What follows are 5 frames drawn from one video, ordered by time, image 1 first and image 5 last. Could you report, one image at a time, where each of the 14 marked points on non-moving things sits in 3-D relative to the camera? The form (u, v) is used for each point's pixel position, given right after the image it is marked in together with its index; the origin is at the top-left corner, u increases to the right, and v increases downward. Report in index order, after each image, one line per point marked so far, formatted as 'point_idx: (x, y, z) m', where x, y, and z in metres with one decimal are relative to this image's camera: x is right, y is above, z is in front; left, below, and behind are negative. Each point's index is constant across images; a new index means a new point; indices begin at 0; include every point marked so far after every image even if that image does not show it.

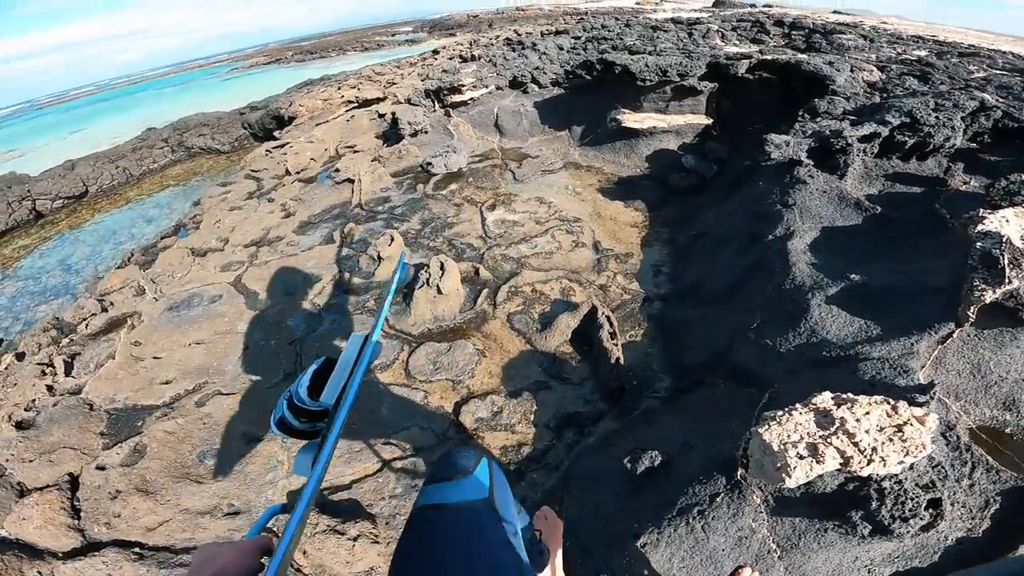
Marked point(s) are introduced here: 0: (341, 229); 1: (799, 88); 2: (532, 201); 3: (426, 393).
0: (-2.0, +0.7, +6.2) m
1: (+3.2, +2.4, +6.0) m
2: (+0.3, +1.0, +6.1) m
3: (-0.7, -0.8, +4.1) m
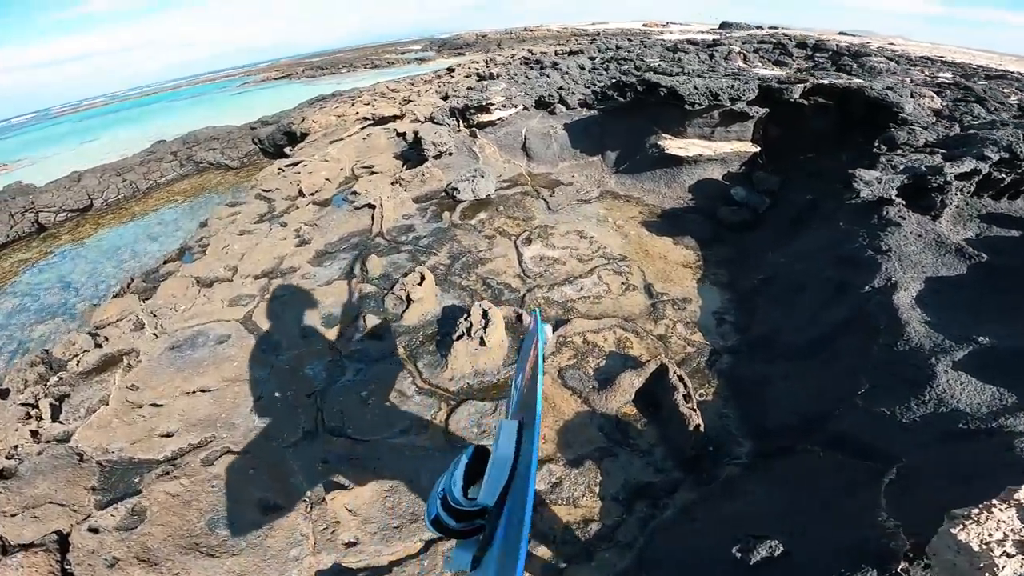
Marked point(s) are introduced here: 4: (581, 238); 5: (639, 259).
0: (-1.7, +0.3, +5.7) m
1: (+3.6, +1.9, +5.5) m
2: (+0.6, +0.6, +5.6) m
3: (-0.3, -1.2, +3.5) m
4: (+0.7, +0.5, +5.6) m
5: (+1.3, +0.3, +5.3) m
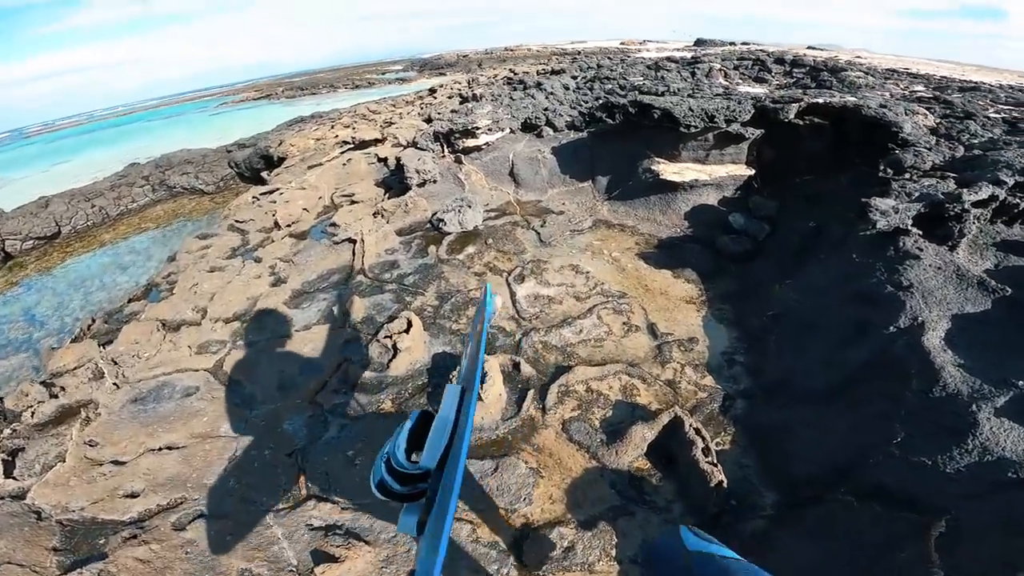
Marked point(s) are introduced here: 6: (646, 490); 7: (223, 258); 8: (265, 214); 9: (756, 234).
0: (-1.7, -0.2, +5.3) m
1: (+3.5, +1.6, +5.3) m
2: (+0.5, +0.2, +5.3) m
3: (-0.3, -1.5, +3.1) m
4: (+0.7, +0.1, +5.2) m
5: (+1.2, -0.1, +5.0) m
6: (+0.8, -1.4, +3.4) m
7: (-3.8, +0.4, +6.8) m
8: (-3.6, +1.1, +7.6) m
9: (+2.6, +0.6, +5.5) m
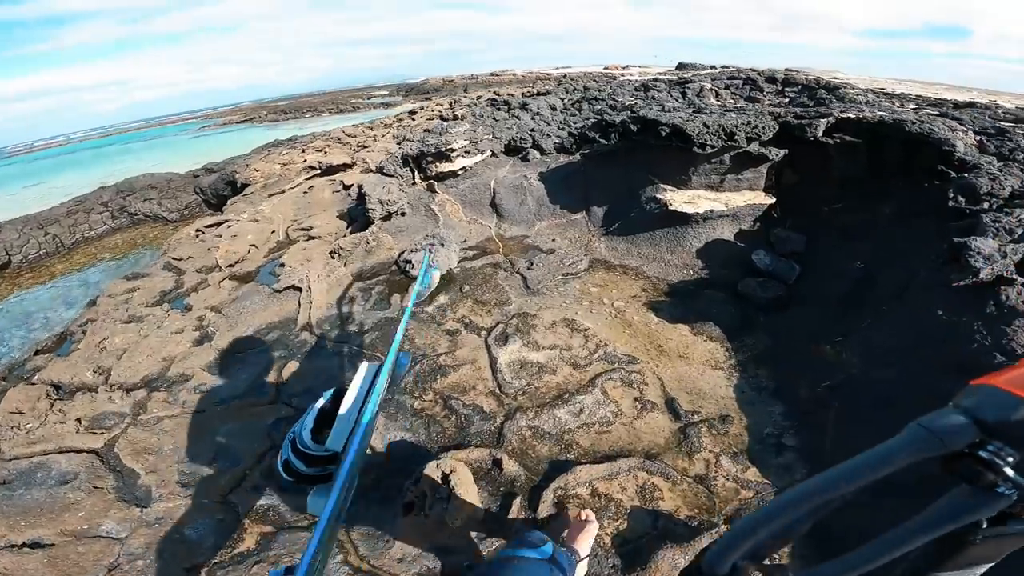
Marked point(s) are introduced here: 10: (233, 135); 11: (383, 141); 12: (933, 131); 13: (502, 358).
0: (-1.9, -0.7, +4.2) m
1: (+3.3, +1.1, +4.5) m
2: (+0.4, -0.3, +4.3) m
3: (-0.4, -1.9, +2.0) m
4: (+0.5, -0.3, +4.2) m
5: (+1.1, -0.5, +4.0) m
6: (+0.7, -1.8, +2.3) m
7: (-4.0, -0.2, +5.7) m
8: (-3.8, +0.5, +6.5) m
9: (+2.4, +0.1, +4.6) m
10: (-10.7, +5.8, +19.6) m
11: (-2.6, +2.9, +10.3) m
12: (+3.3, +1.2, +4.2) m
13: (-0.1, -0.5, +4.0) m
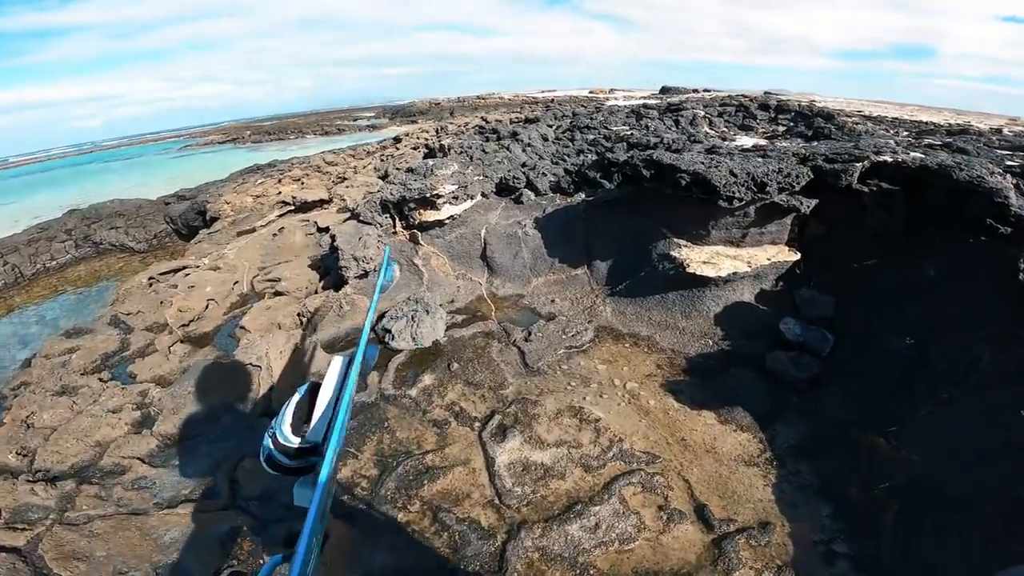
0: (-1.9, -1.2, +3.5) m
1: (+3.2, +0.6, +4.0) m
2: (+0.4, -0.9, +3.6) m
3: (-0.3, -2.4, +1.3) m
4: (+0.5, -0.9, +3.6) m
5: (+1.1, -1.1, +3.4) m
6: (+0.8, -2.2, +1.6) m
7: (-4.0, -0.8, +5.0) m
8: (-3.9, -0.2, +5.8) m
9: (+2.4, -0.5, +4.0) m
10: (-11.2, +4.6, +18.9) m
11: (-2.8, +2.1, +9.7) m
12: (+3.3, +0.7, +3.7) m
13: (-0.1, -1.1, +3.4) m
